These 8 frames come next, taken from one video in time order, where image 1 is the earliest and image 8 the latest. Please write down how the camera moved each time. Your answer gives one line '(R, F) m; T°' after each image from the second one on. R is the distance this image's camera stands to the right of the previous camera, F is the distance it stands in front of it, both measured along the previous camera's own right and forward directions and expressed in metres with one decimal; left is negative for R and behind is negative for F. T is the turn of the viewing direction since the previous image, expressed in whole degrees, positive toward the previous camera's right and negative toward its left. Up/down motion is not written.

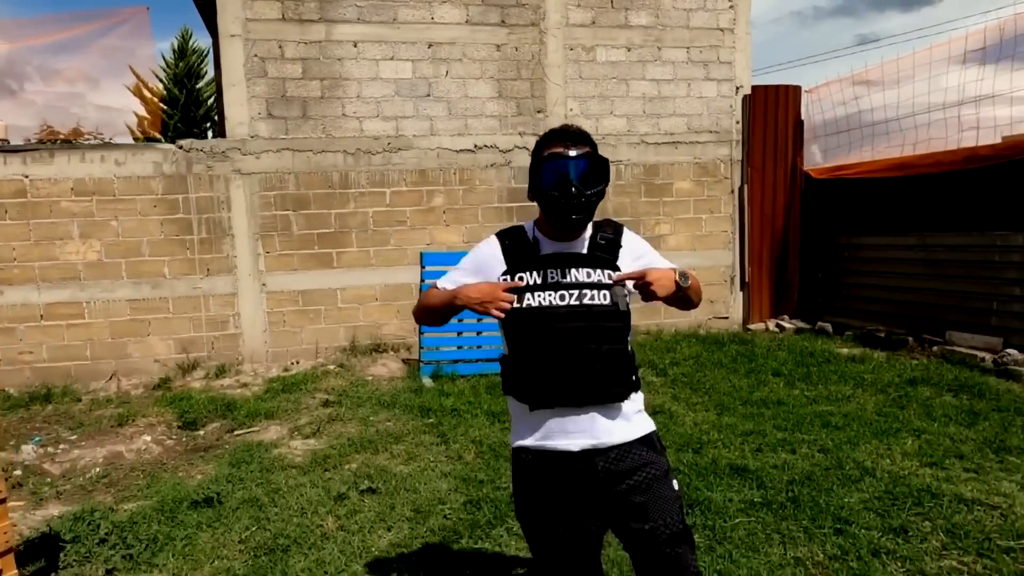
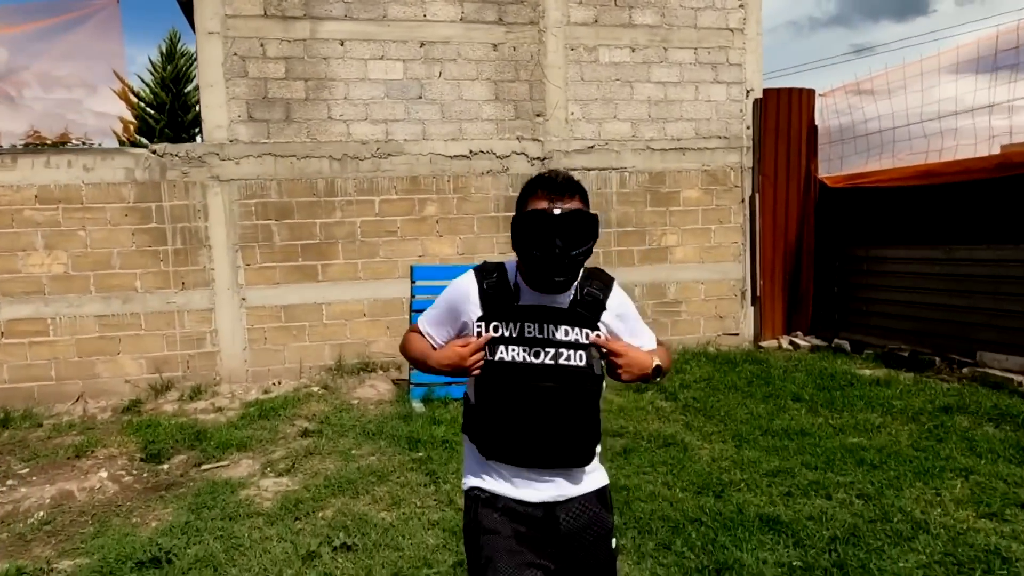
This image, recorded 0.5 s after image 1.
(0.0, +0.5) m; 0°
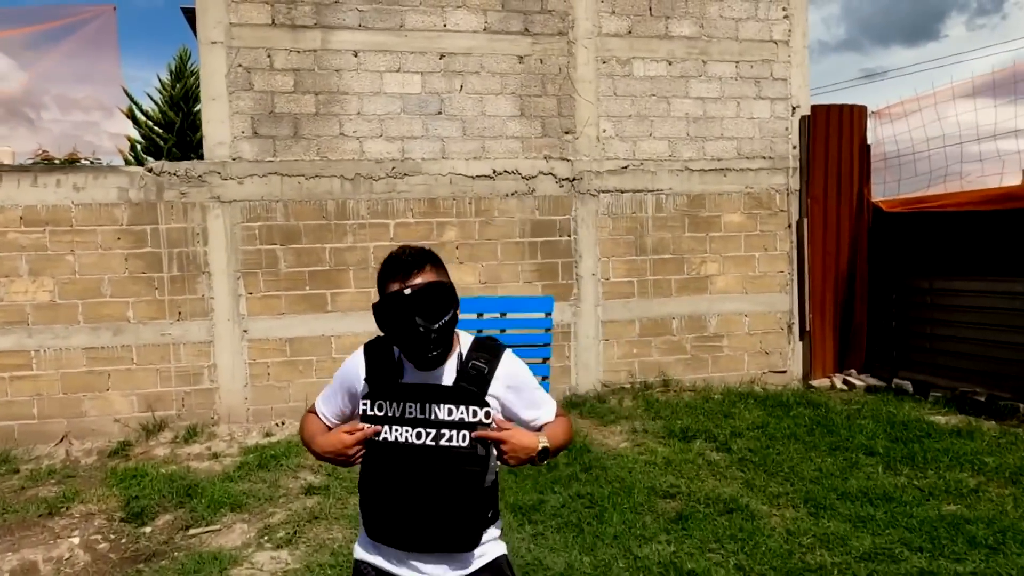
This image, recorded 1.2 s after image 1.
(-0.2, +0.6) m; -1°
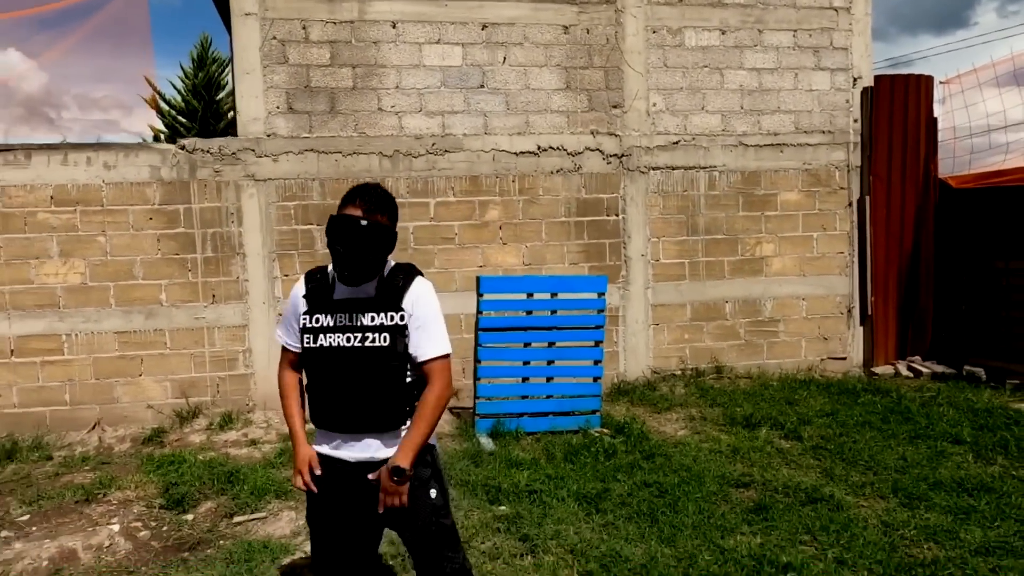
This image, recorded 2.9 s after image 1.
(-0.2, +0.3) m; -2°
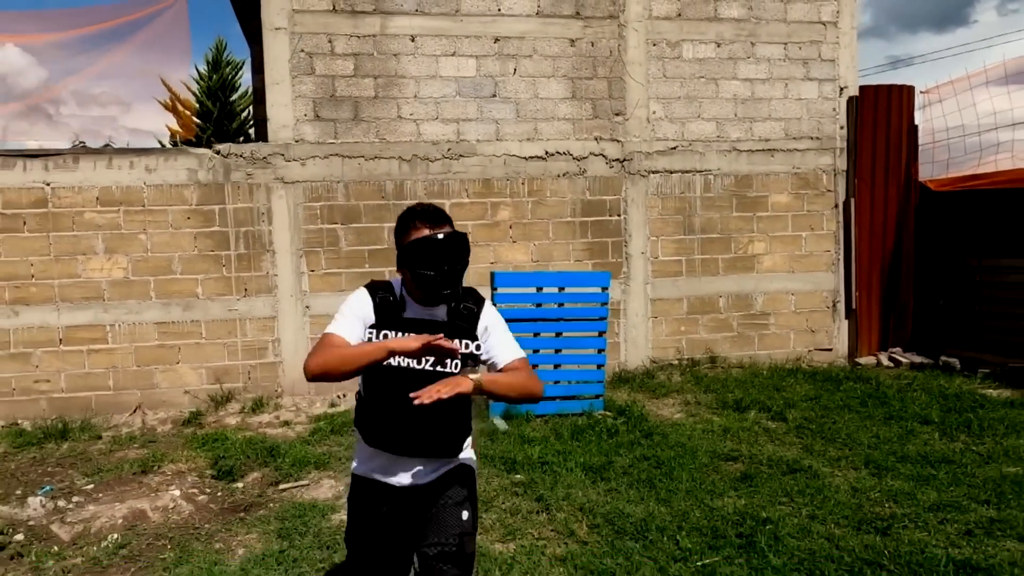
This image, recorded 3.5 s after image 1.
(-0.1, -0.5) m; 0°
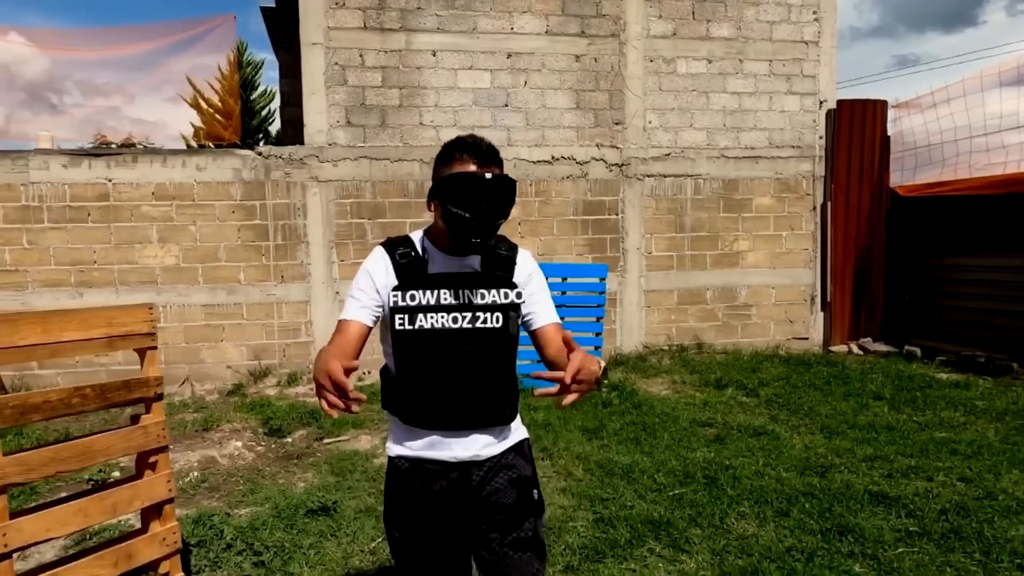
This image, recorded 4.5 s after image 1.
(0.0, -0.7) m; 0°
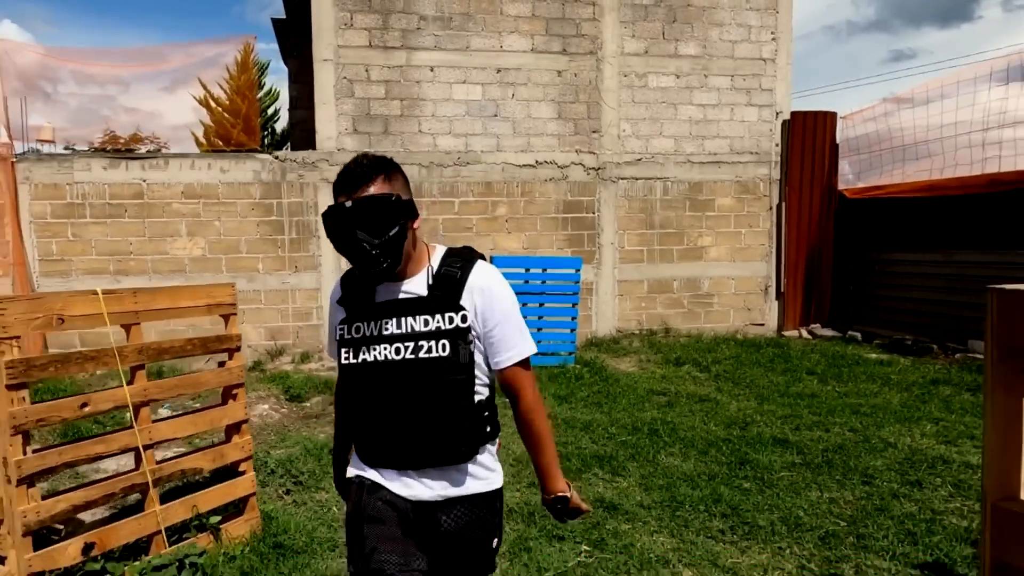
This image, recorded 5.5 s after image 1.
(+0.1, -0.9) m; 0°
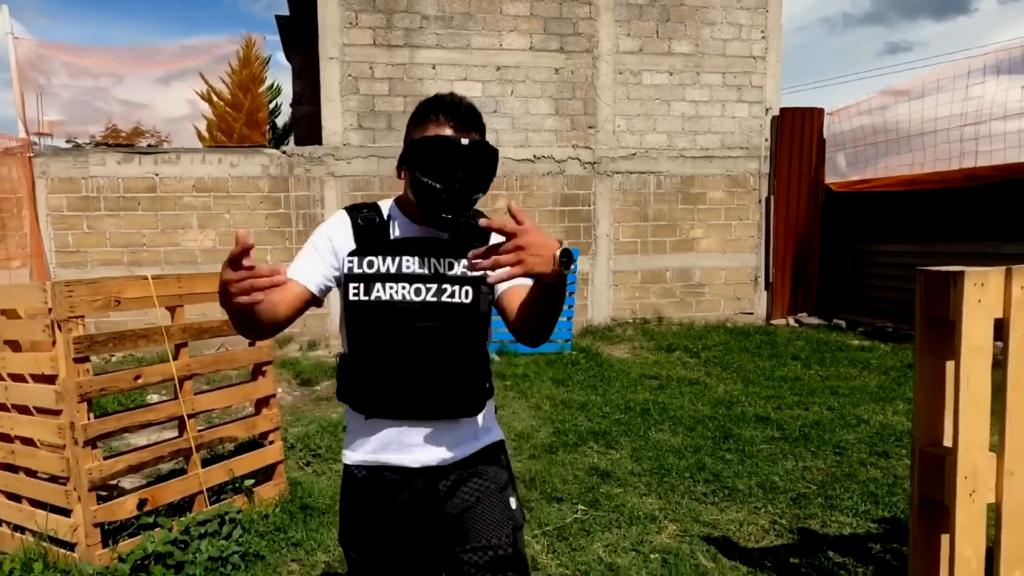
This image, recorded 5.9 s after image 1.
(0.0, -0.3) m; 0°
